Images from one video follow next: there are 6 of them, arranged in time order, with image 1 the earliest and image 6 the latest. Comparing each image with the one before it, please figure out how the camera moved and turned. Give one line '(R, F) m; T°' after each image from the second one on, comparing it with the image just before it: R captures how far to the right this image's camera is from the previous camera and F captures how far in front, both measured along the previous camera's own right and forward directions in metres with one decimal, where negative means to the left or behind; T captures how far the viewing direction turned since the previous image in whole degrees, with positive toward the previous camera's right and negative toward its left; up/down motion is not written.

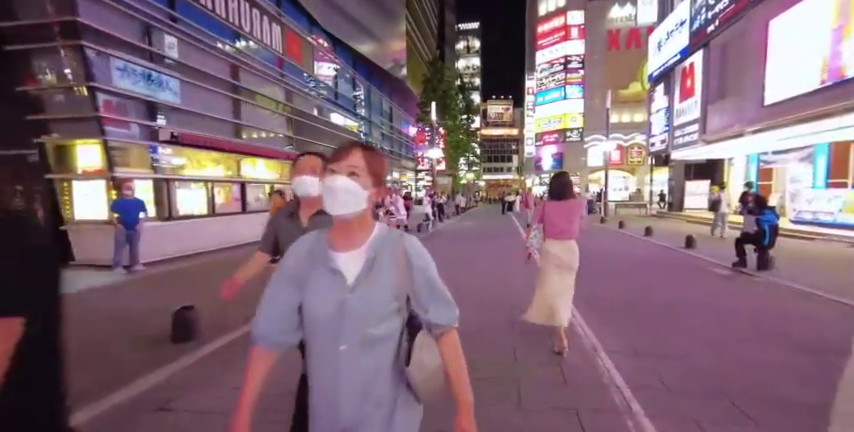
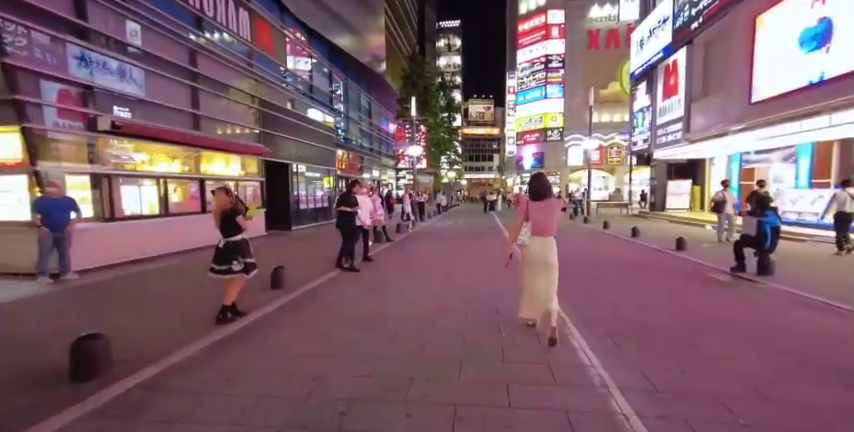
(+0.1, +0.9) m; +3°
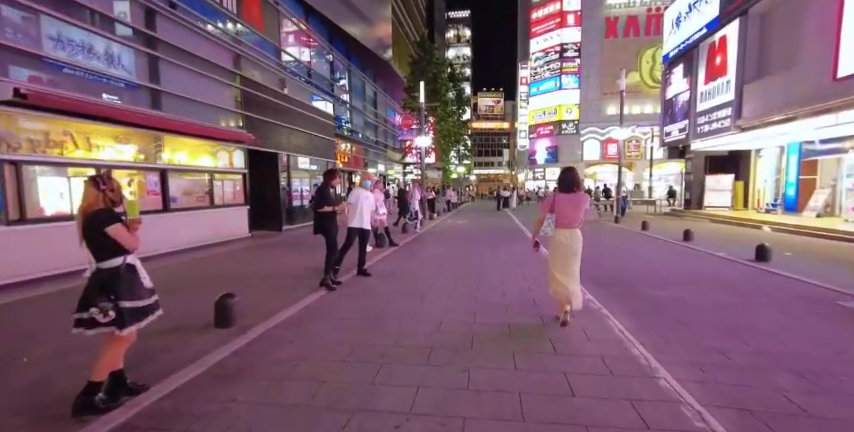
(-0.1, +2.3) m; -1°
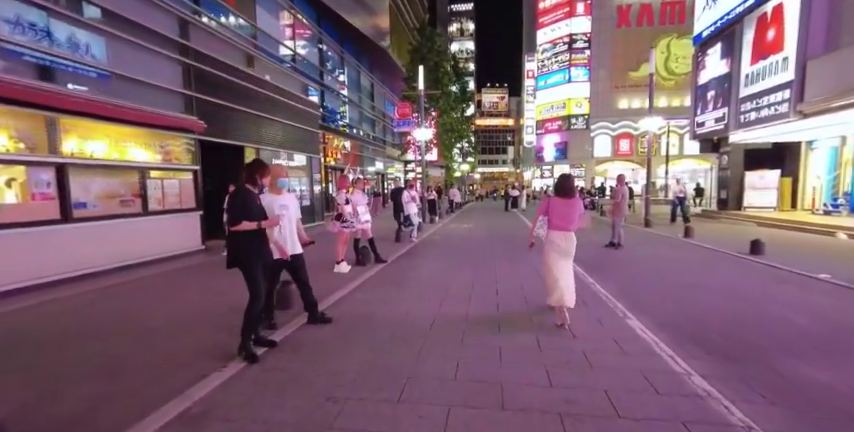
(+0.2, +2.7) m; 0°
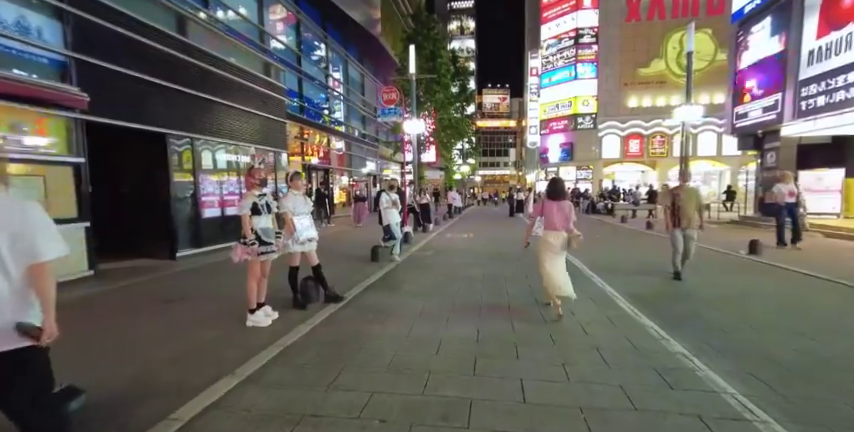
(+0.3, +3.2) m; 0°
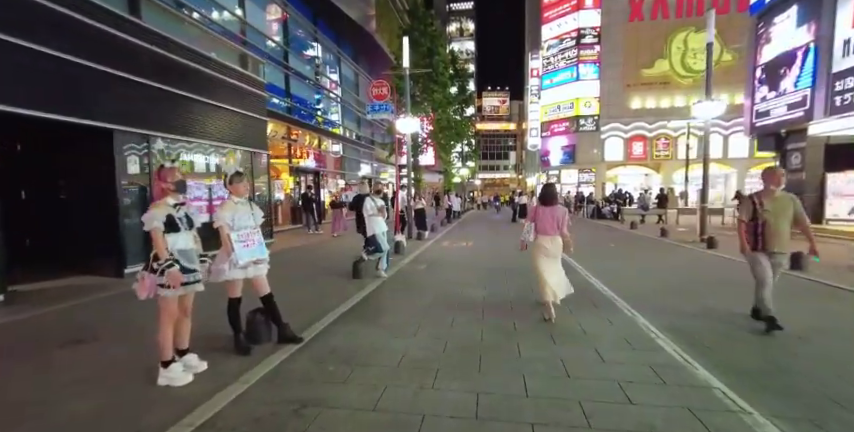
(+0.2, +1.4) m; 0°
